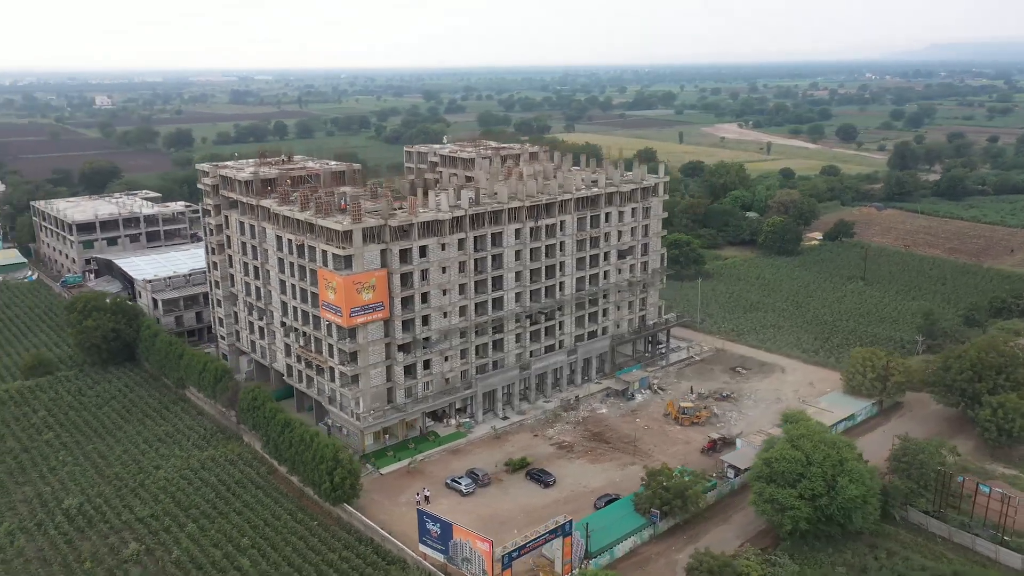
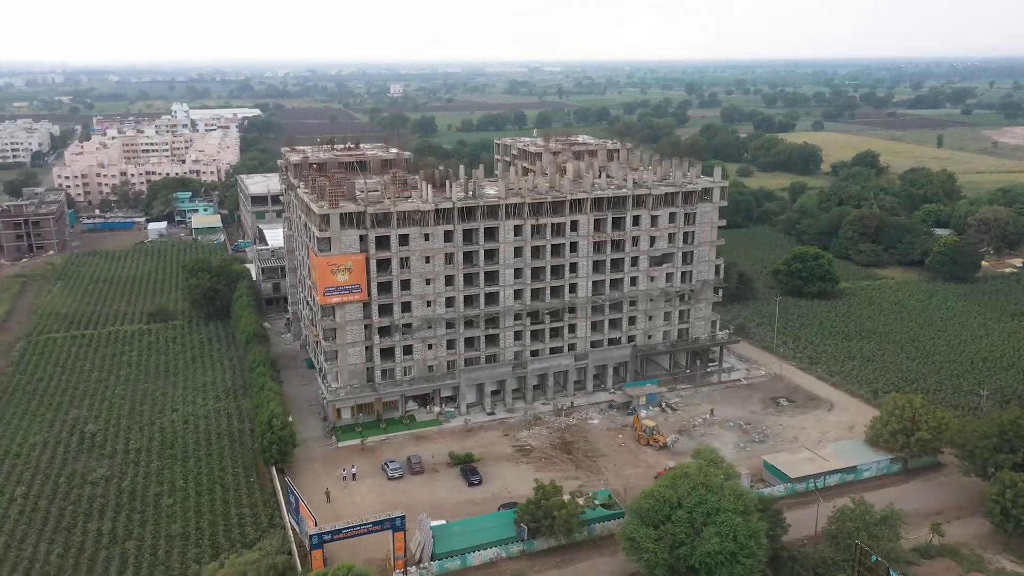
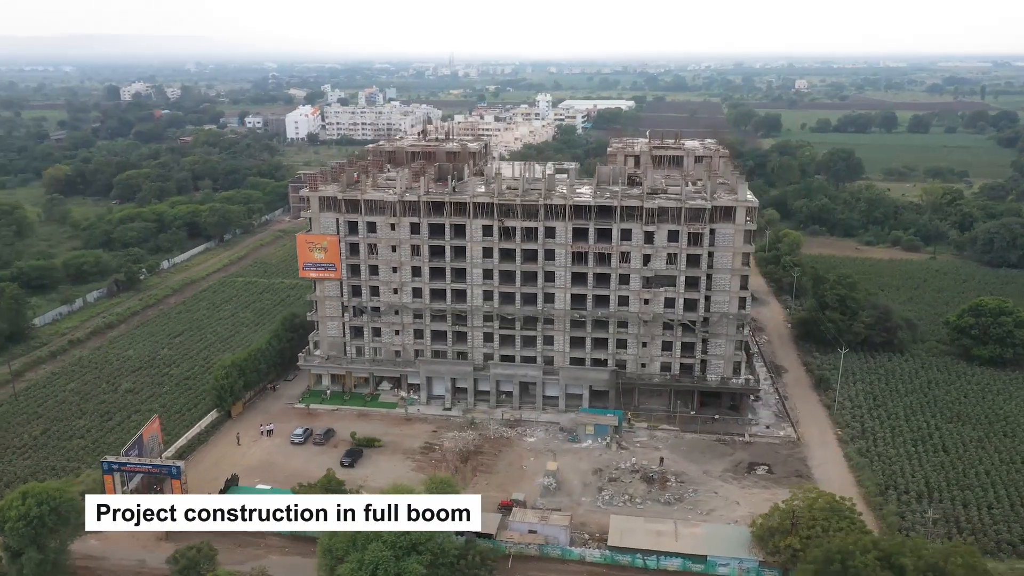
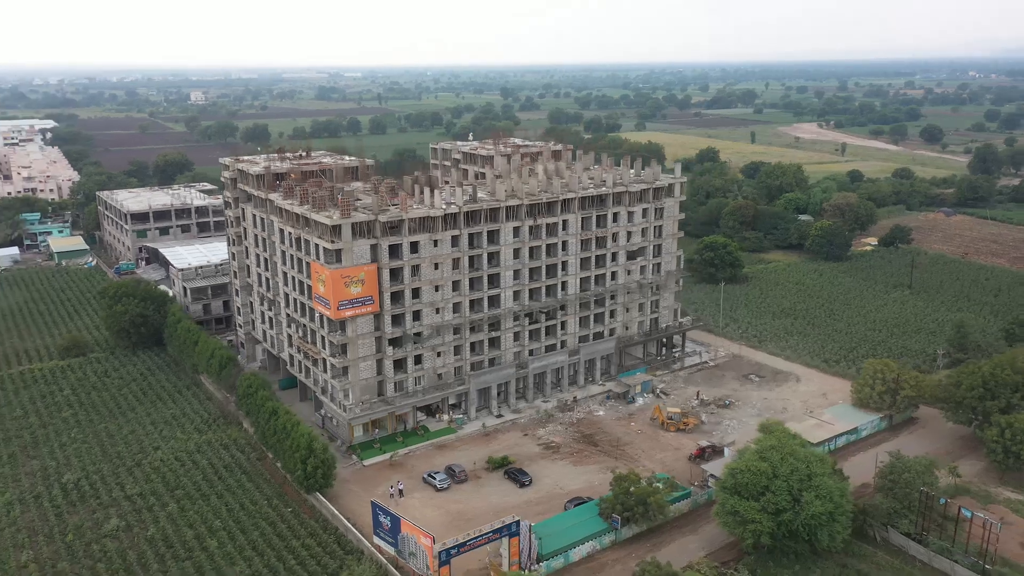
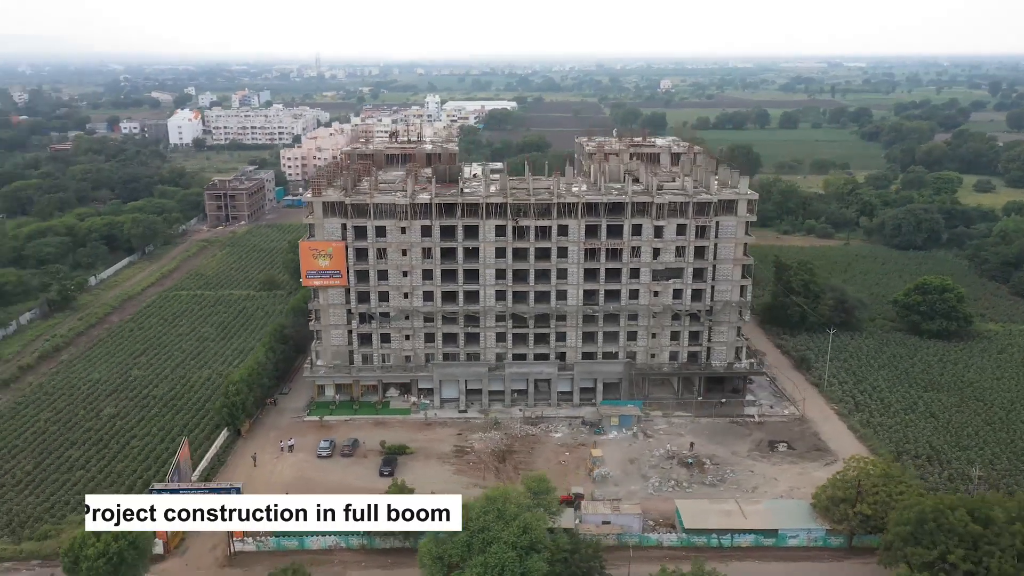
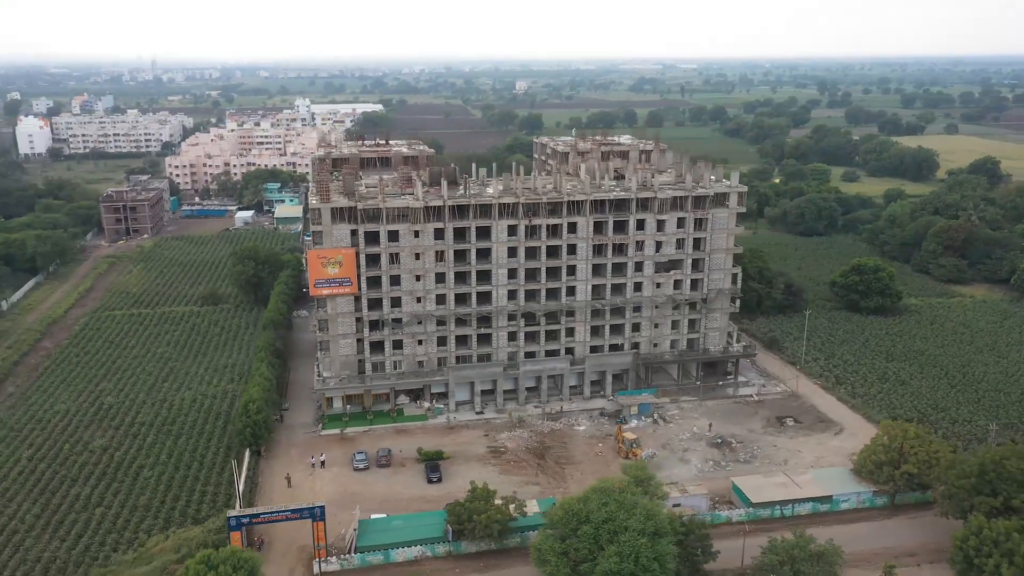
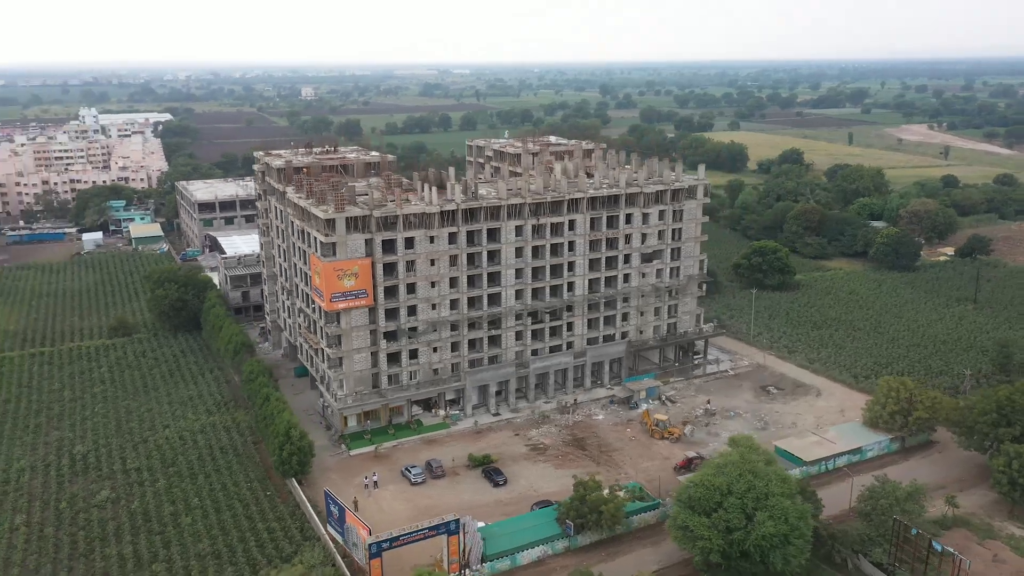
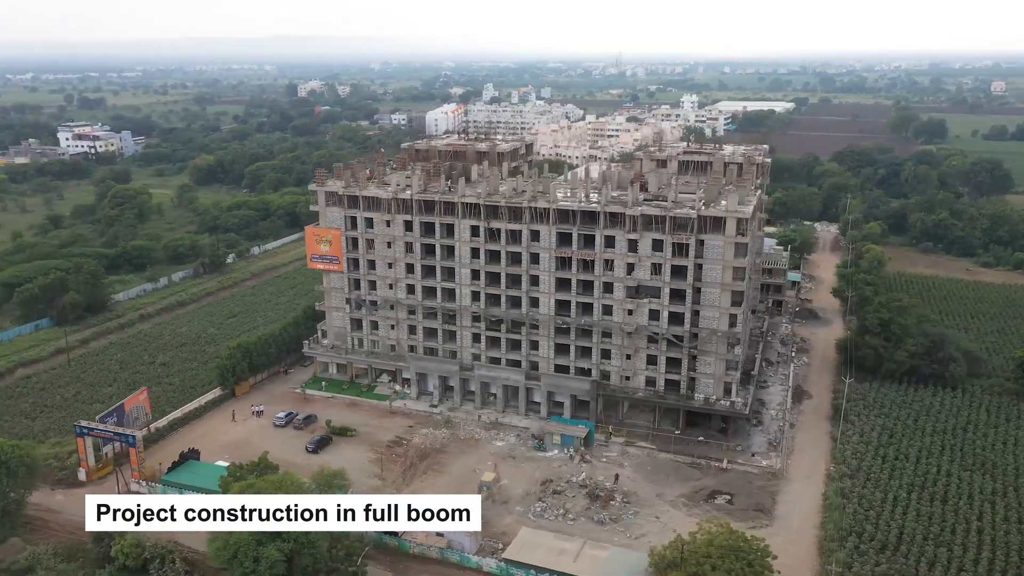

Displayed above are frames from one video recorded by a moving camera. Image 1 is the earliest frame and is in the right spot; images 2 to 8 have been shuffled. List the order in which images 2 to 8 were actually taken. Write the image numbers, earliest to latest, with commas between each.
4, 7, 2, 6, 5, 3, 8
